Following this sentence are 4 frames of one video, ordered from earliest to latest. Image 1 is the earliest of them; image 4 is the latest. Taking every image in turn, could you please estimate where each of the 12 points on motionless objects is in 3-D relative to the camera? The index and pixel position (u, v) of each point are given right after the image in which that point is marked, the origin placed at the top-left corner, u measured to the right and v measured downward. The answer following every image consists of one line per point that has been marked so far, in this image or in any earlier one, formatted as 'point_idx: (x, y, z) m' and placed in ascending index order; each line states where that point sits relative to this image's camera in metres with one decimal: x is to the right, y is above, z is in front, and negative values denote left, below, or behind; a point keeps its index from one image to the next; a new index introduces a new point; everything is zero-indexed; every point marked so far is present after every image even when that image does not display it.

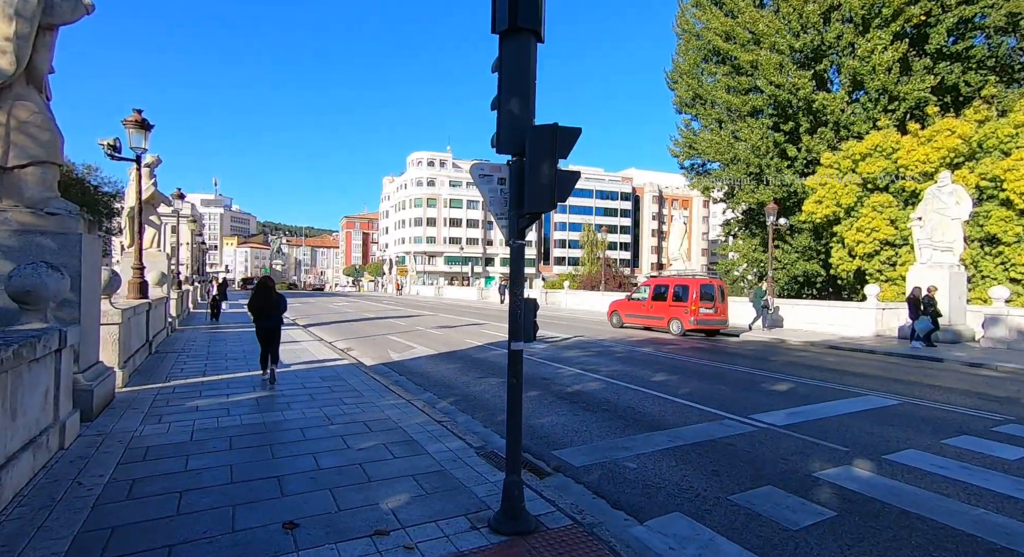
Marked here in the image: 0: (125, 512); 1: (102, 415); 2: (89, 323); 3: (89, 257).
0: (-2.8, -1.7, +4.0) m
1: (-4.4, -1.4, +5.9) m
2: (-4.5, -0.4, +5.9) m
3: (-4.4, +0.2, +5.9) m
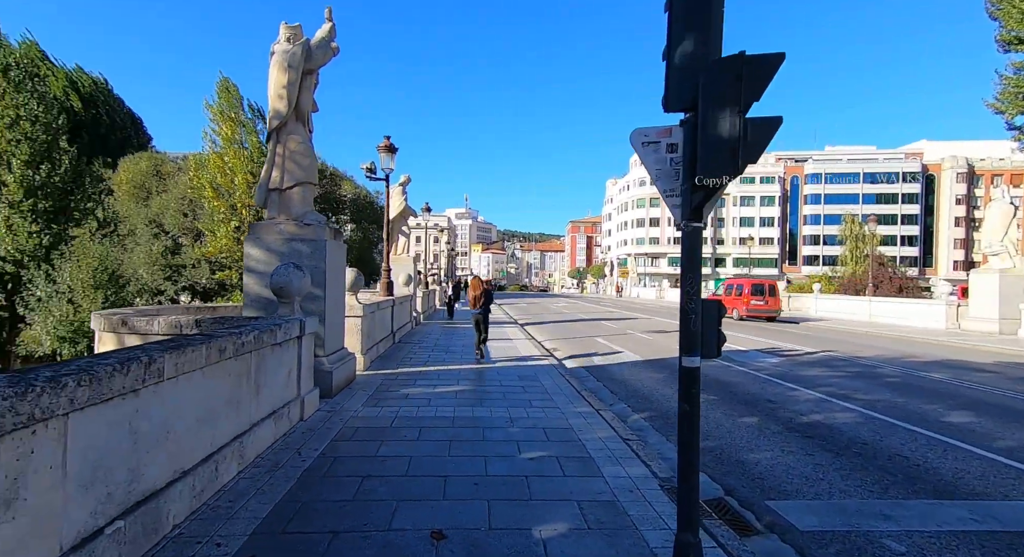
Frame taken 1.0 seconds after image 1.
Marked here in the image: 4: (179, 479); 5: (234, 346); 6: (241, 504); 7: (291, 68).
0: (-1.5, -1.7, +4.5) m
1: (-2.1, -1.4, +6.9) m
2: (-2.2, -0.4, +7.0) m
3: (-2.2, +0.2, +6.9) m
4: (-2.3, -1.4, +3.9) m
5: (-2.2, -0.6, +4.6) m
6: (-2.0, -1.7, +4.2) m
7: (-2.6, +2.5, +6.6) m
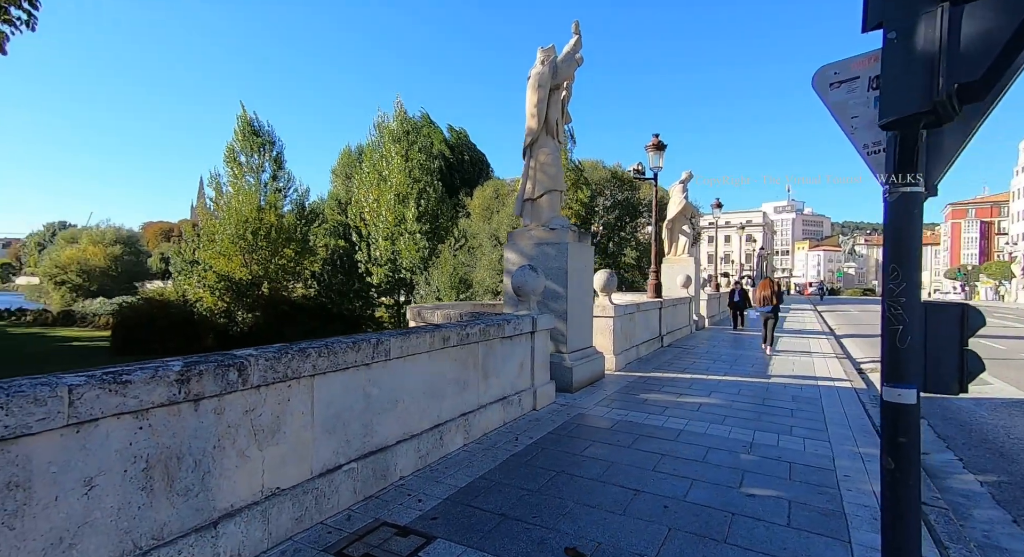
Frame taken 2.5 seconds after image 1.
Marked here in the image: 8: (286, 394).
0: (0.0, -1.6, +4.9) m
1: (+0.9, -1.4, +7.3) m
2: (+0.9, -0.4, +7.3) m
3: (+0.8, +0.2, +7.3) m
4: (-0.9, -1.4, +4.9) m
5: (-0.5, -0.6, +5.4) m
6: (-0.5, -1.7, +4.9) m
7: (+0.4, +2.5, +7.3) m
8: (-1.6, -0.8, +4.0) m
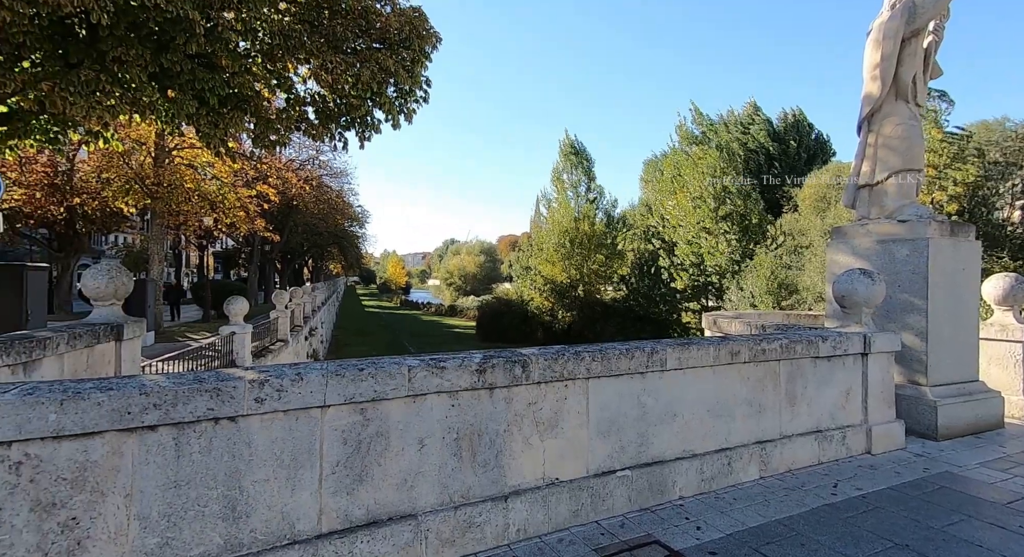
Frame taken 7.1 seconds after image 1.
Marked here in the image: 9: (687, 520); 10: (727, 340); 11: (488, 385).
0: (+2.2, -1.7, +3.8) m
1: (+4.2, -1.5, +5.4) m
2: (+4.2, -0.5, +5.5) m
3: (+4.1, +0.2, +5.5) m
4: (+1.4, -1.4, +4.3) m
5: (+2.0, -0.6, +4.5) m
6: (+1.7, -1.7, +4.2) m
7: (+3.8, +2.4, +5.7) m
8: (+0.3, -0.8, +4.0) m
9: (+1.3, -1.8, +4.0) m
10: (+1.8, -0.5, +4.5) m
11: (-0.2, -0.7, +3.7) m
